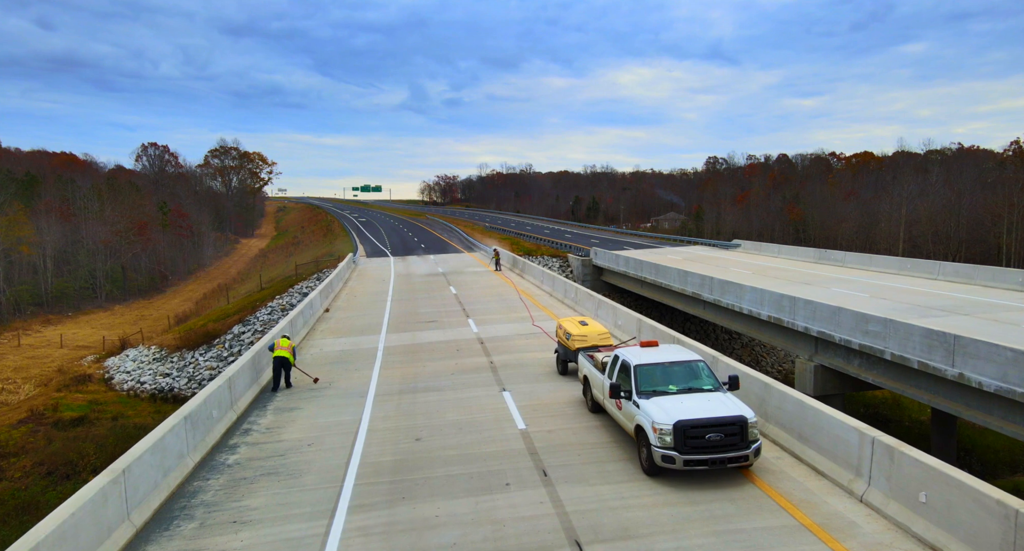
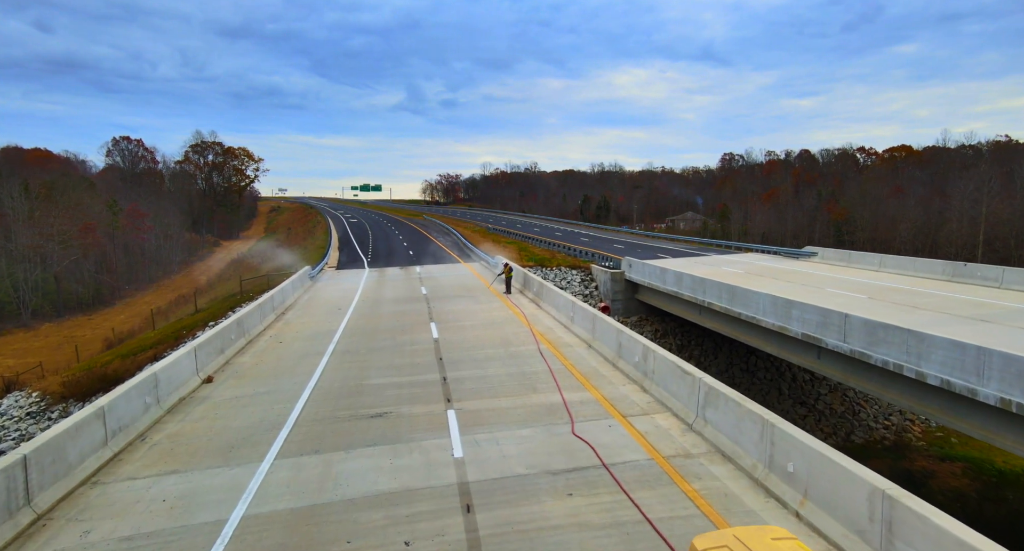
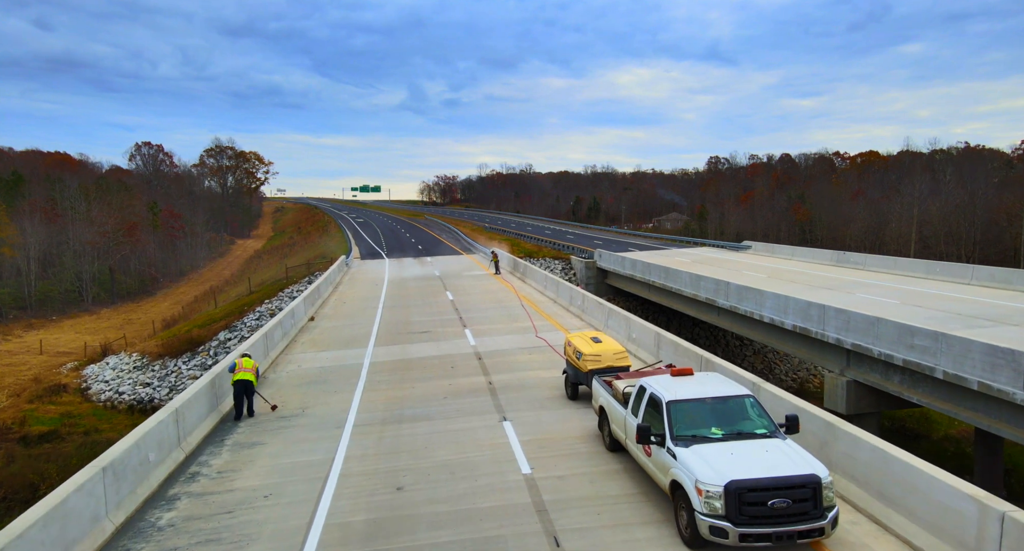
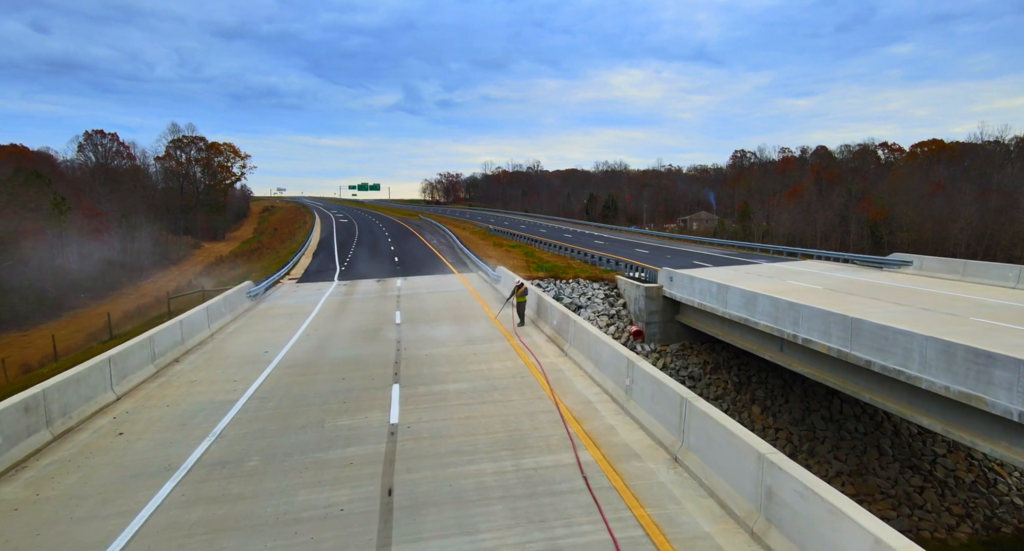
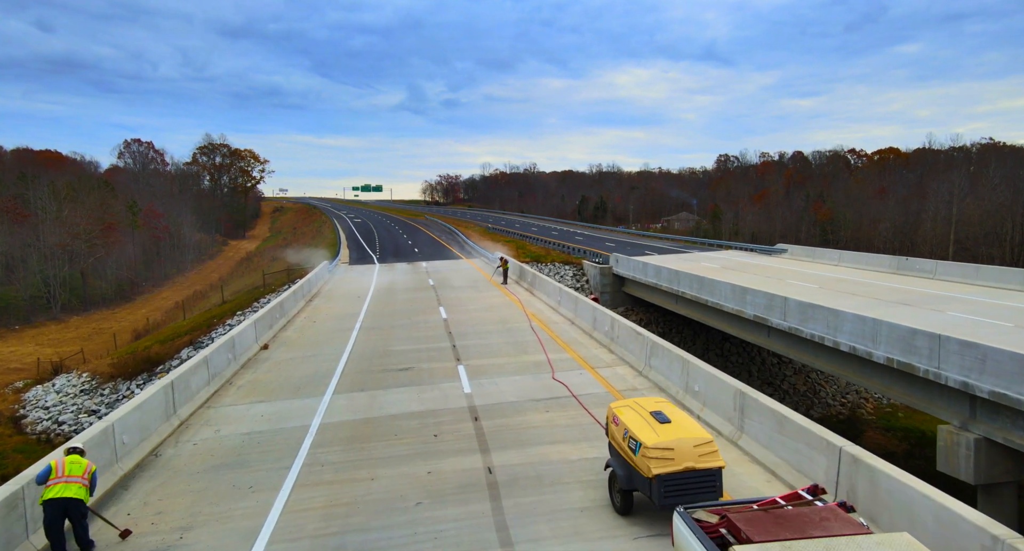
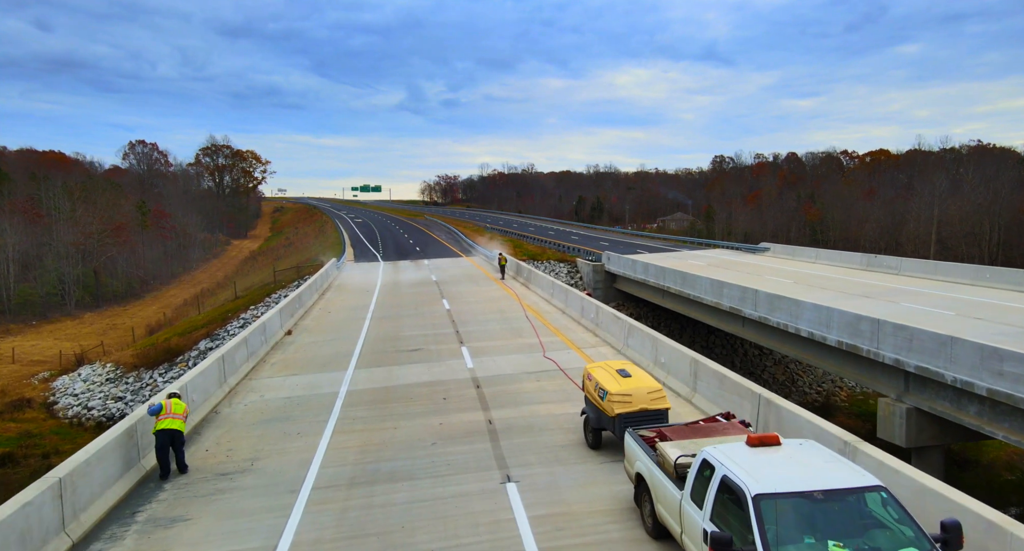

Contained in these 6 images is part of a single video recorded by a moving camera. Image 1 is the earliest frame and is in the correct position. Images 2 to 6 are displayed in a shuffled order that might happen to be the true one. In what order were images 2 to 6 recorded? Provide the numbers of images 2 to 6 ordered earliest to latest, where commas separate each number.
3, 6, 5, 2, 4
